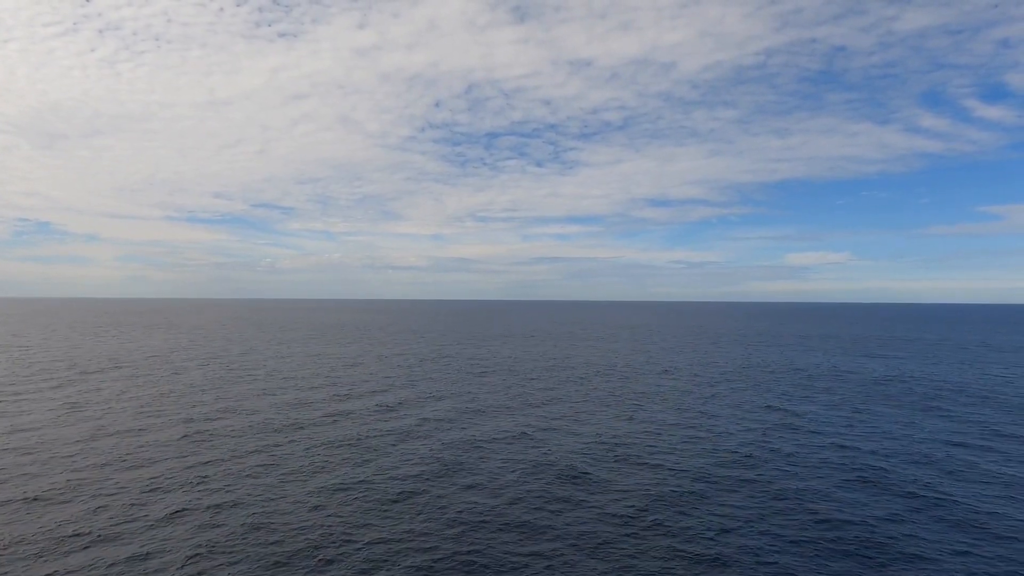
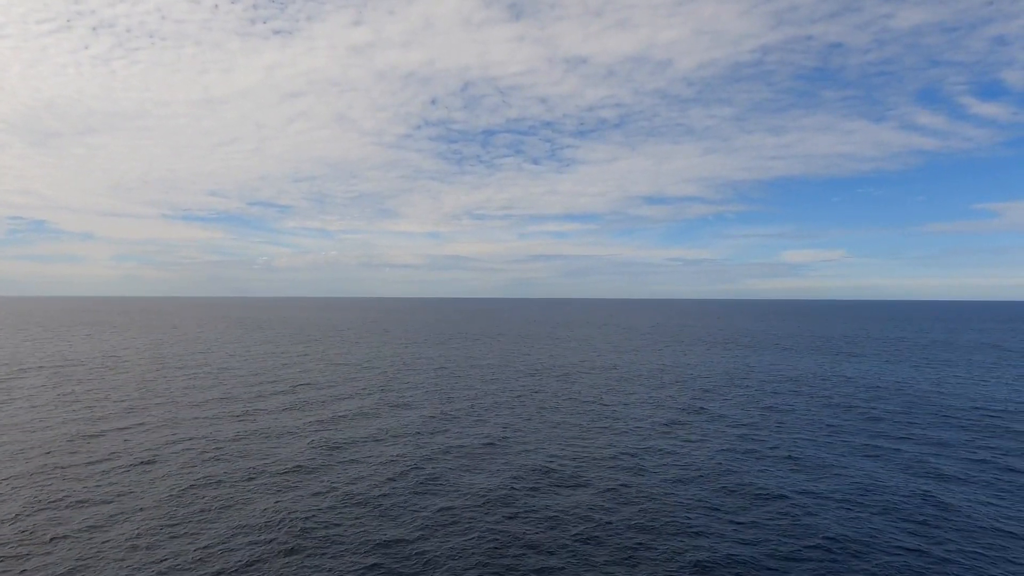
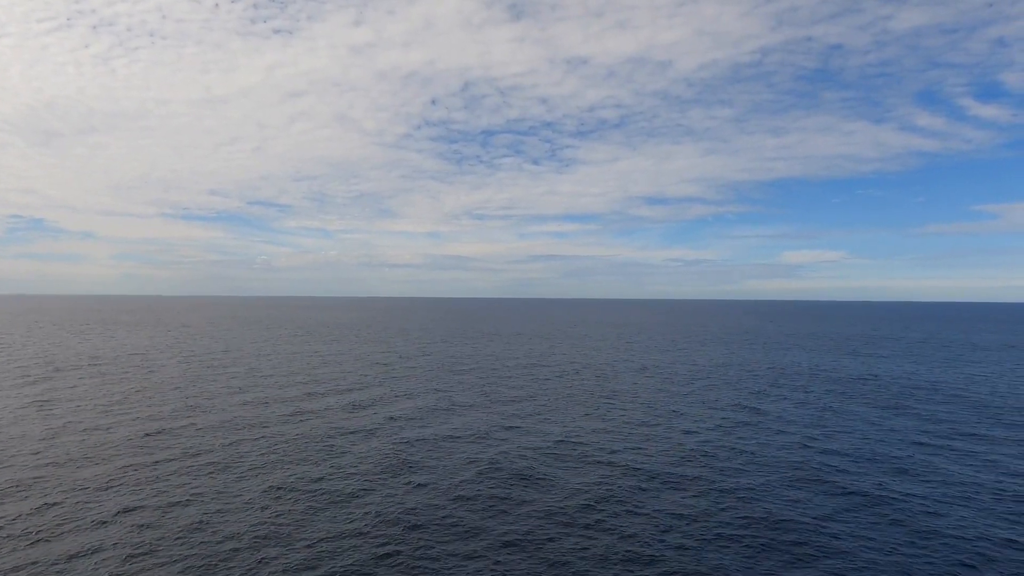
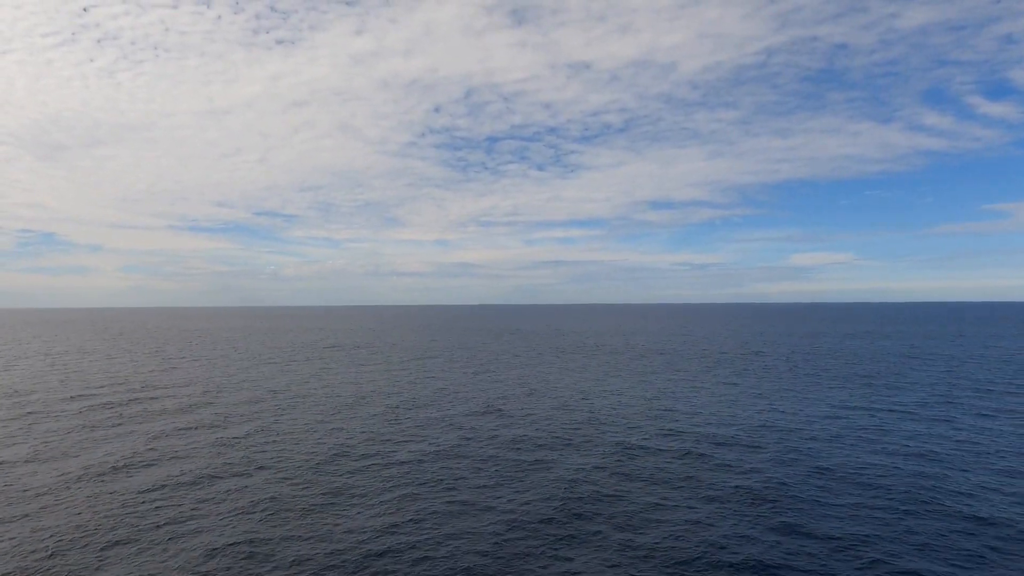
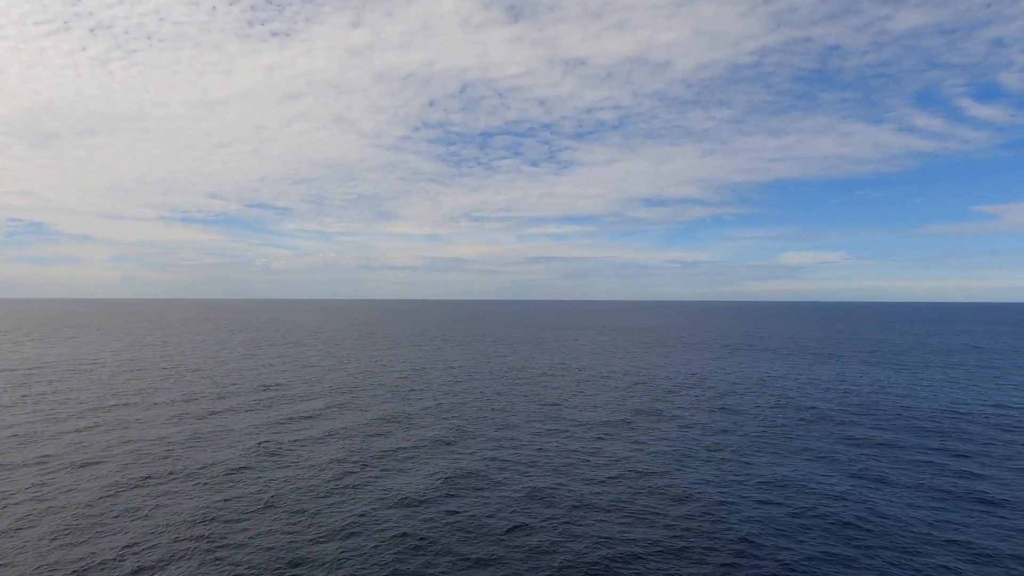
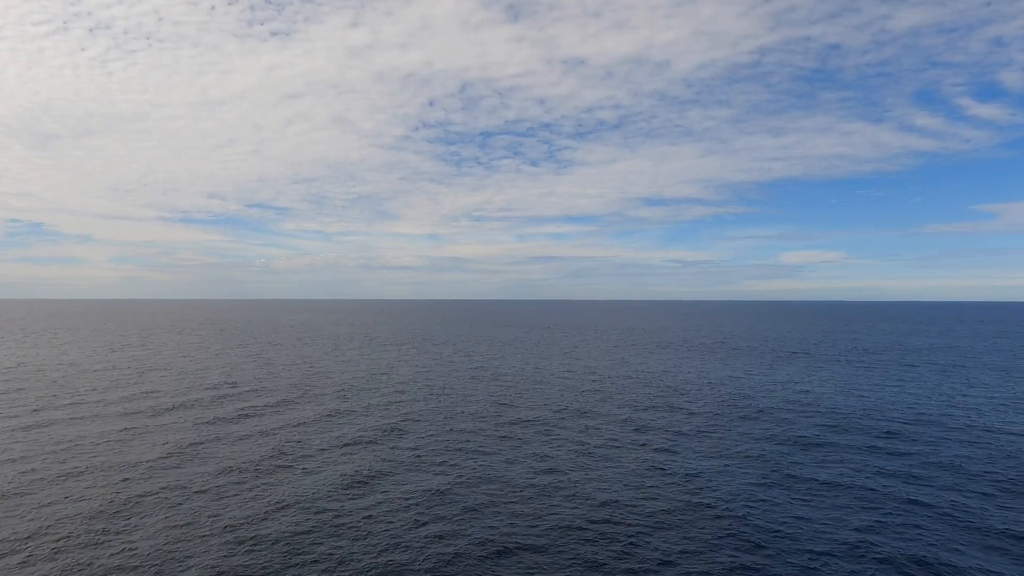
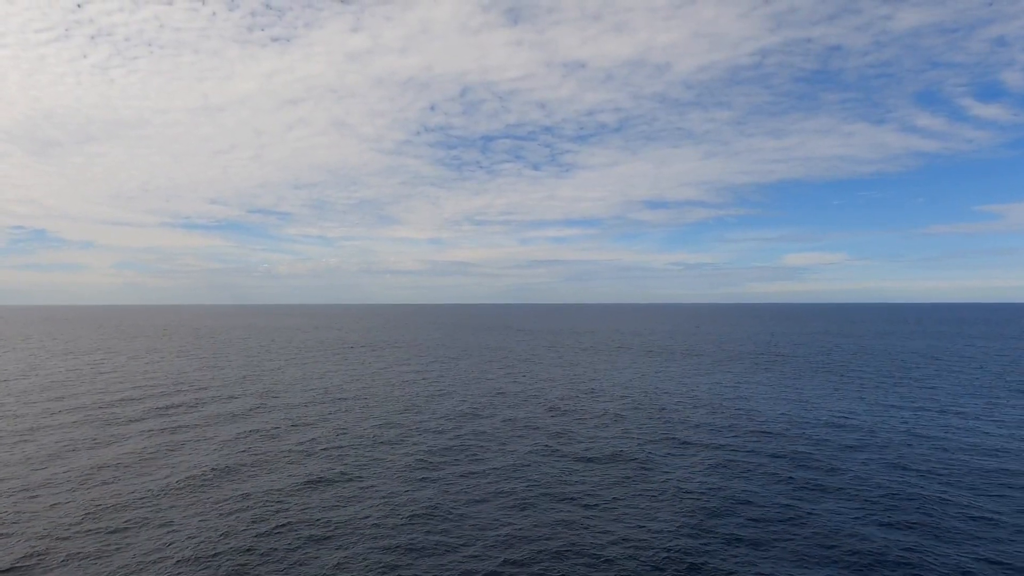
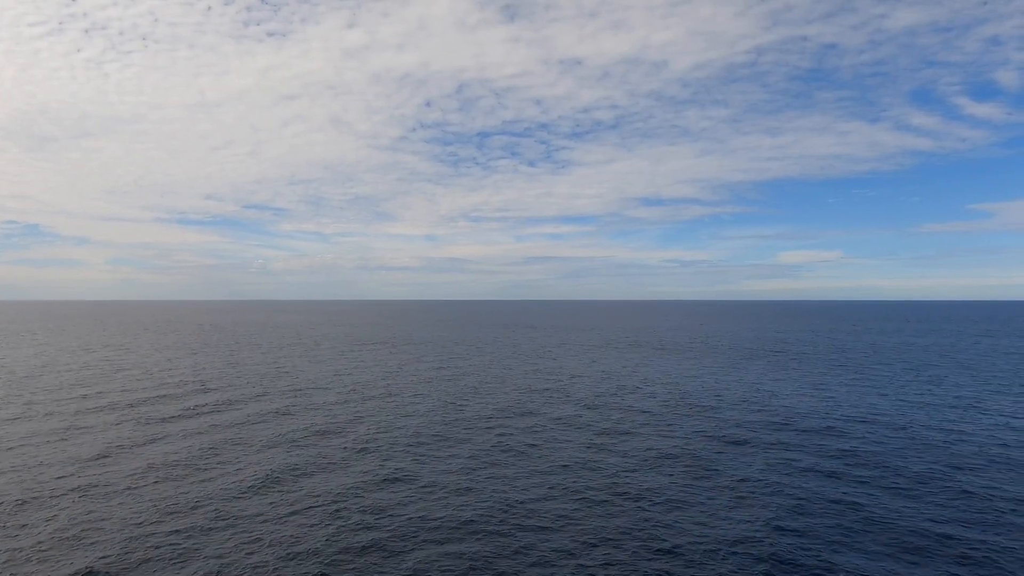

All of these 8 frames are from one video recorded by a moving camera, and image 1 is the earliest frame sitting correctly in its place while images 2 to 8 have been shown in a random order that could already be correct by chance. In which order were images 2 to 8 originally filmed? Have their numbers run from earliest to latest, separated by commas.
3, 2, 5, 6, 8, 7, 4
